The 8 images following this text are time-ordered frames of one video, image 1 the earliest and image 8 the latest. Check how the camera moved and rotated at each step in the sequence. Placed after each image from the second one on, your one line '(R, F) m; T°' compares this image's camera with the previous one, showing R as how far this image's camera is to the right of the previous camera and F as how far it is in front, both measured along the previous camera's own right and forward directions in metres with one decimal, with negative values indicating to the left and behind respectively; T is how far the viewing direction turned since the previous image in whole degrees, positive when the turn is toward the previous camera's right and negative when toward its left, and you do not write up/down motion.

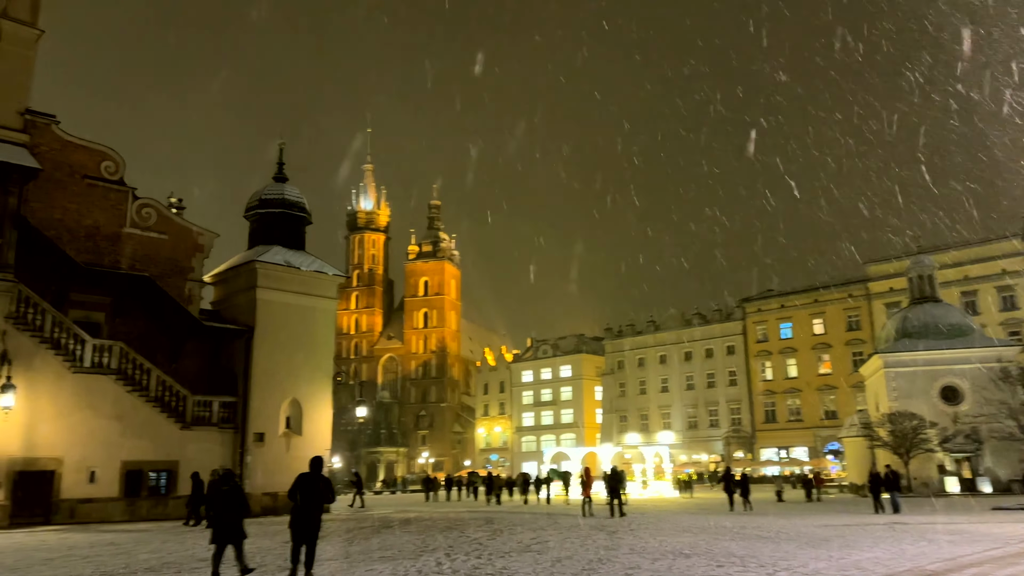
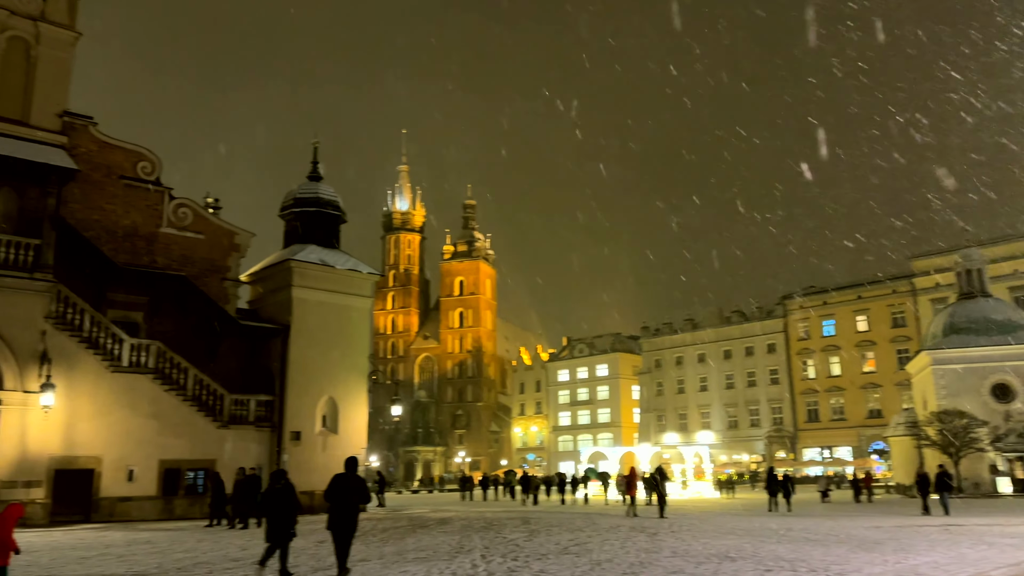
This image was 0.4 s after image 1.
(0.0, +0.4) m; -3°
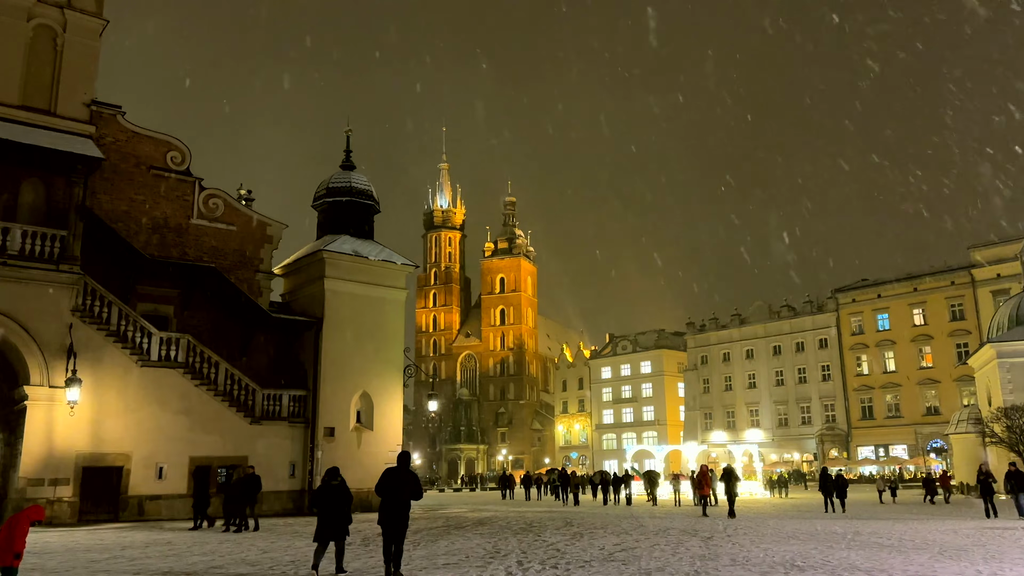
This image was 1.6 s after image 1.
(+0.1, +1.2) m; -3°
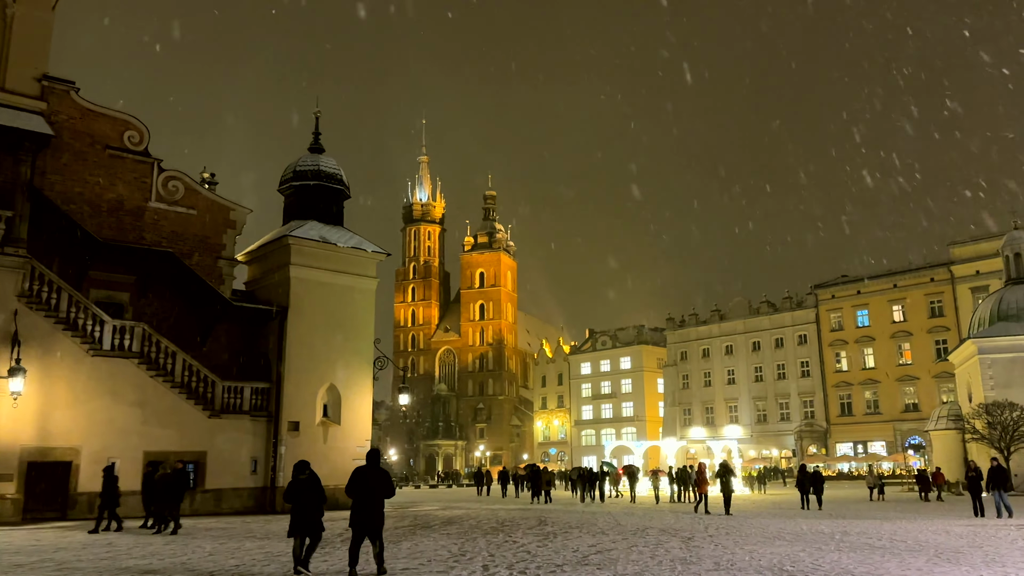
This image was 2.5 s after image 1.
(+0.2, +1.0) m; +1°
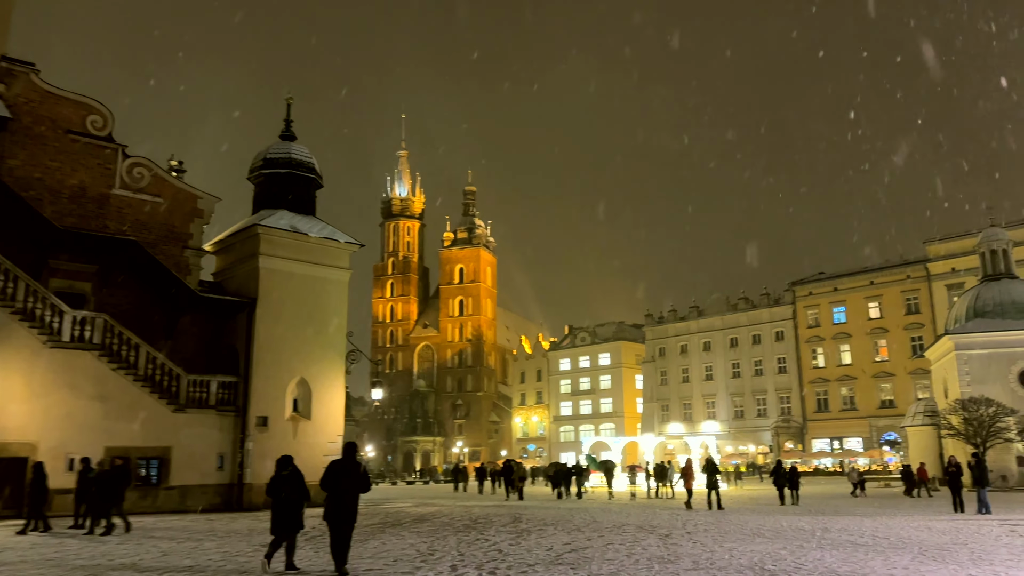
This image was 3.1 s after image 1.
(+0.1, +0.5) m; +1°
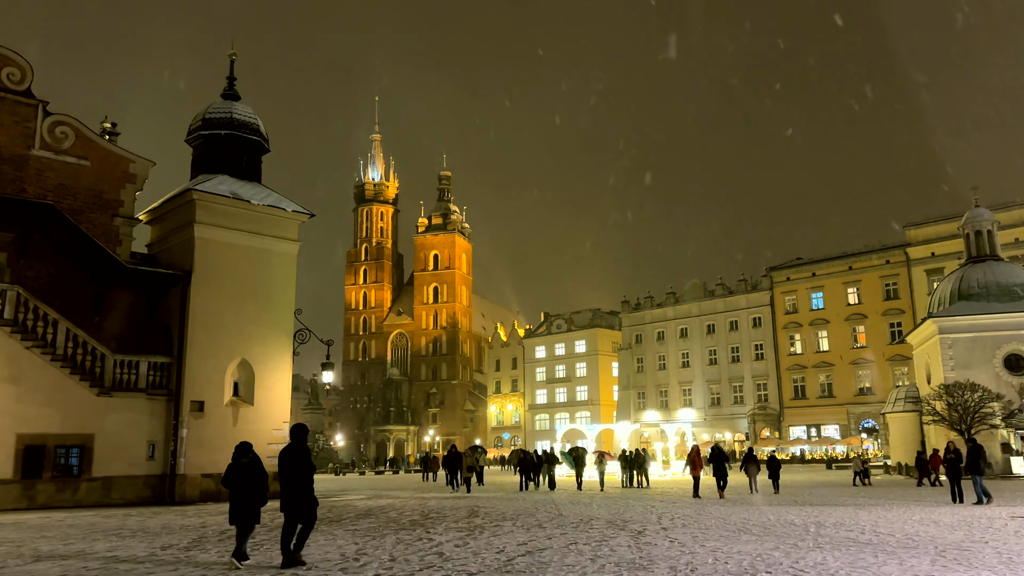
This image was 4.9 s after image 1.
(+0.4, +2.0) m; +2°
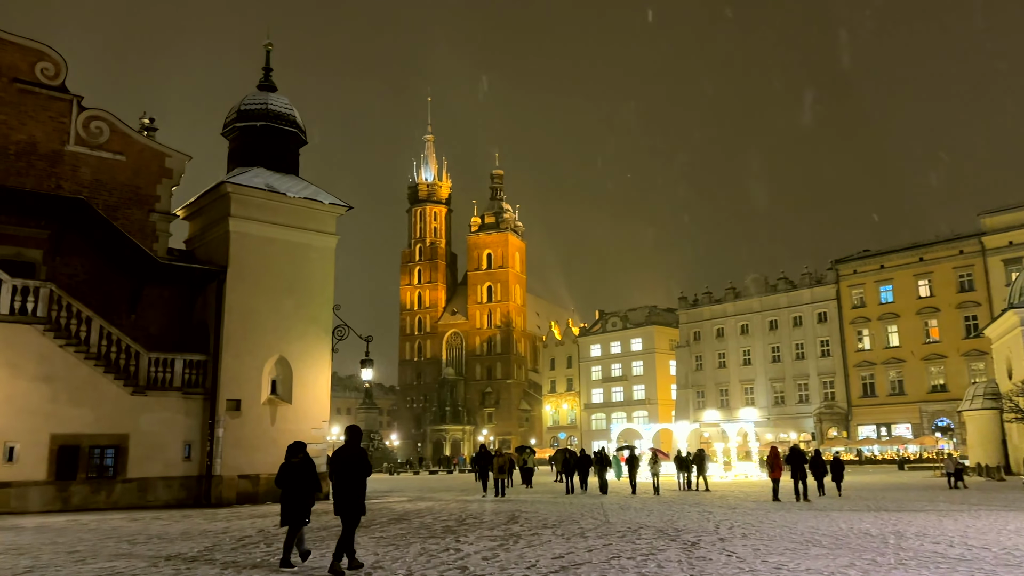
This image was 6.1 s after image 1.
(+0.3, +1.2) m; -4°
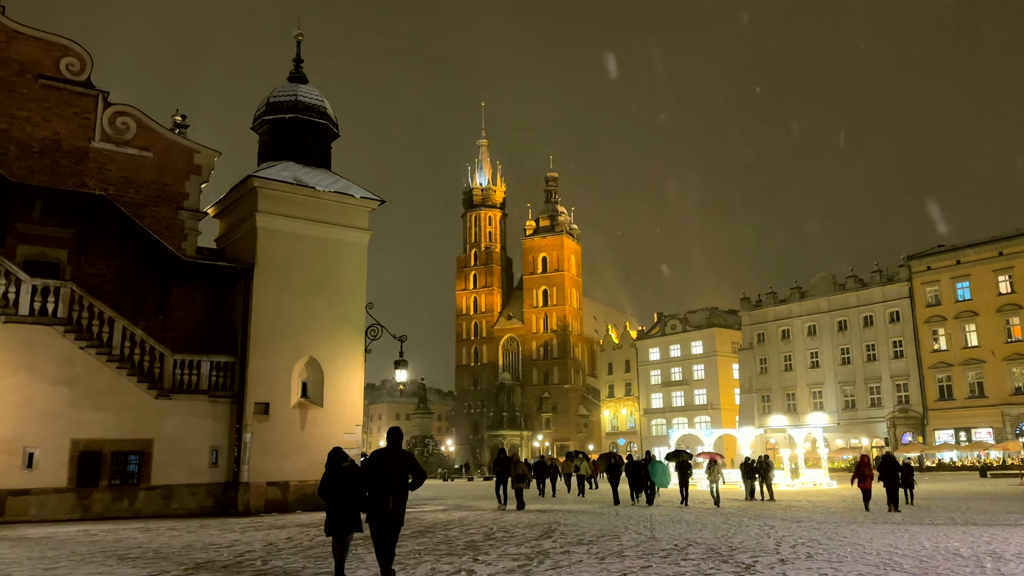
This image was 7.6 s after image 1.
(+0.5, +1.4) m; -4°
